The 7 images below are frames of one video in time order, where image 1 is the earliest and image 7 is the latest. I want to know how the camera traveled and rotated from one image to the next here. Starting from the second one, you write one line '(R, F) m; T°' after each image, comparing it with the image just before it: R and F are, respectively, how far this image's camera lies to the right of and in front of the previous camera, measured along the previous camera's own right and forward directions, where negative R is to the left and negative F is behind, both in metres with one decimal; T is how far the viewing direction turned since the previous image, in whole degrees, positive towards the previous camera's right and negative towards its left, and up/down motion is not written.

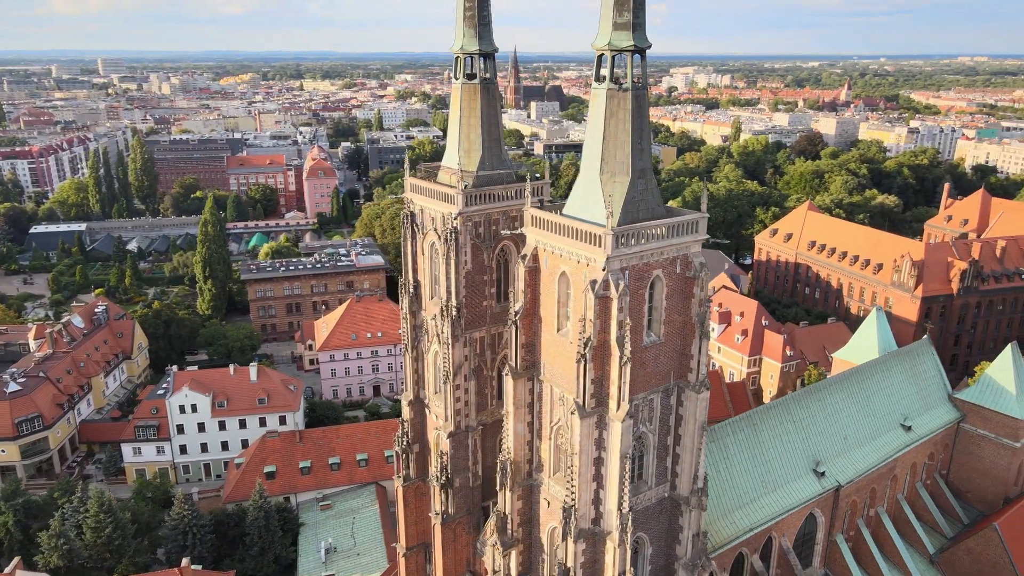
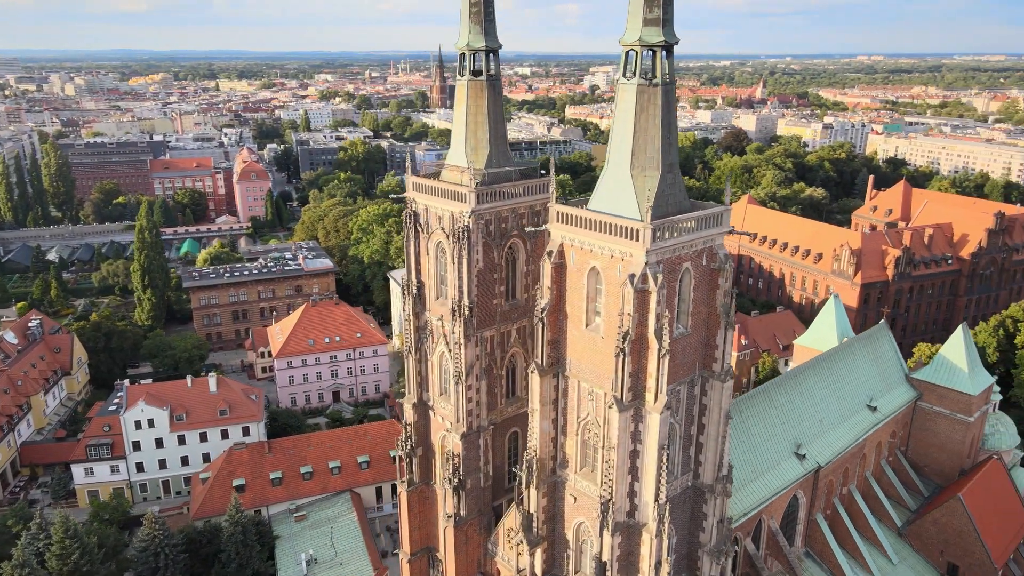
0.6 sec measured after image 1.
(-2.6, +0.2) m; +5°
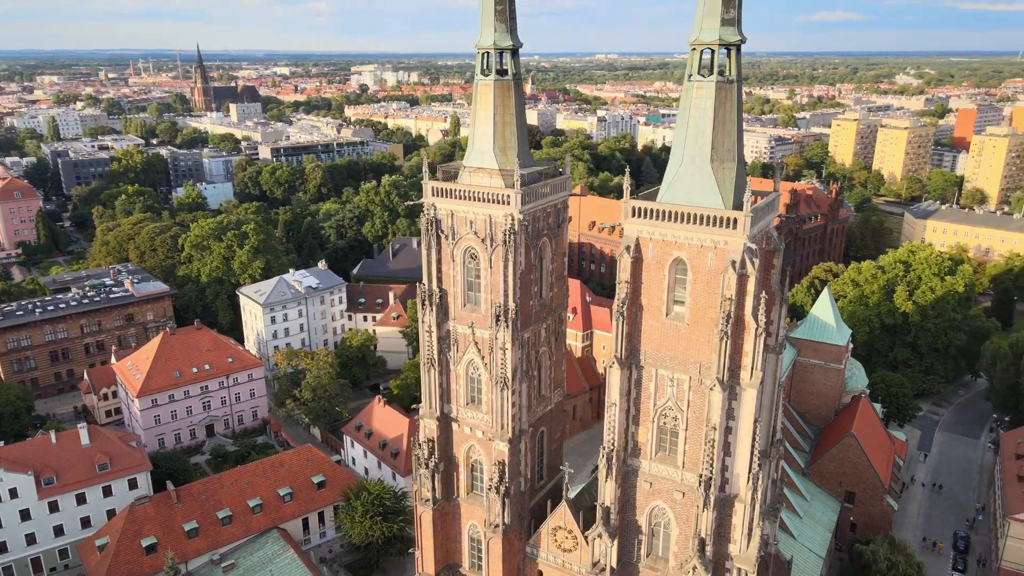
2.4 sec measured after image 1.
(-7.8, +1.3) m; +17°
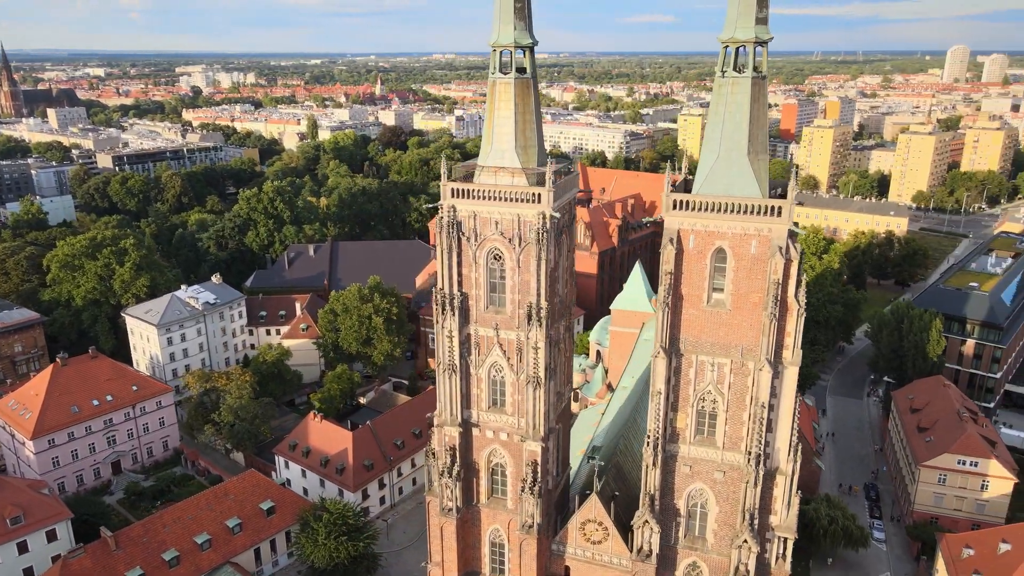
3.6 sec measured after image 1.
(-5.2, +0.7) m; +11°
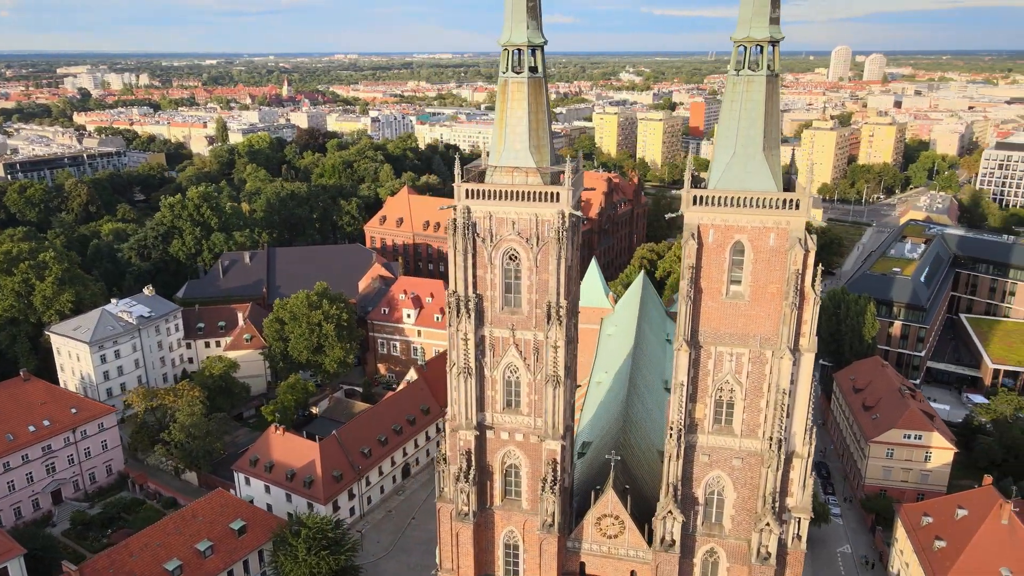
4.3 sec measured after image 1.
(-3.1, +0.3) m; +7°
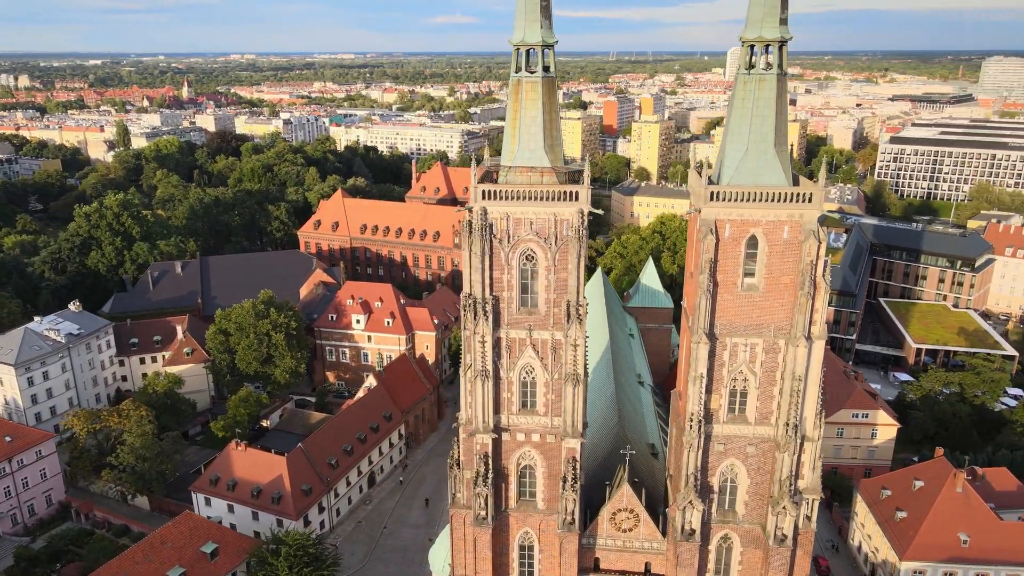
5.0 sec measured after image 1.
(-3.2, +0.3) m; +7°
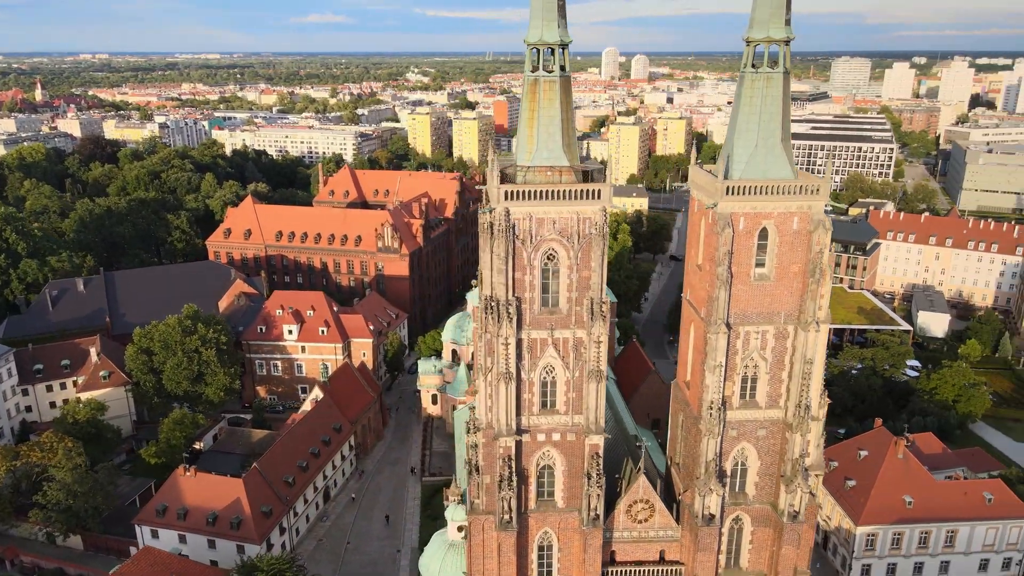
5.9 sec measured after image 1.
(-4.1, +0.5) m; +9°
